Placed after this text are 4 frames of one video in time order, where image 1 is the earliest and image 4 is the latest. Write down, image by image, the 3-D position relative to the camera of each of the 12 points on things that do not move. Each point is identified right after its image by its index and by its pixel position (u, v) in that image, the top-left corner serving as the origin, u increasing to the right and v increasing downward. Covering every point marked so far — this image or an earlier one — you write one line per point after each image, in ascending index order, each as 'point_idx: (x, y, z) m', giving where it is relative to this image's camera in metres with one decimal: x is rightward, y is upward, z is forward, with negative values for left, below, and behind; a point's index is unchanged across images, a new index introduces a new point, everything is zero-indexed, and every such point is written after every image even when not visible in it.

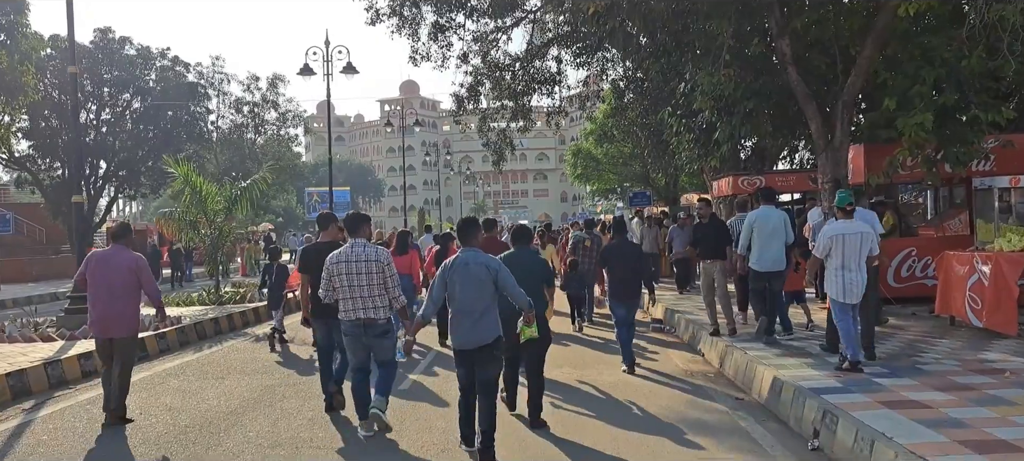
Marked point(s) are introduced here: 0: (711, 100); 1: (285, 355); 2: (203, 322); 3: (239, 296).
0: (+2.9, +1.9, +11.8) m
1: (-3.0, -1.6, +10.6) m
2: (-4.8, -1.4, +12.4) m
3: (-5.5, -1.3, +16.0) m
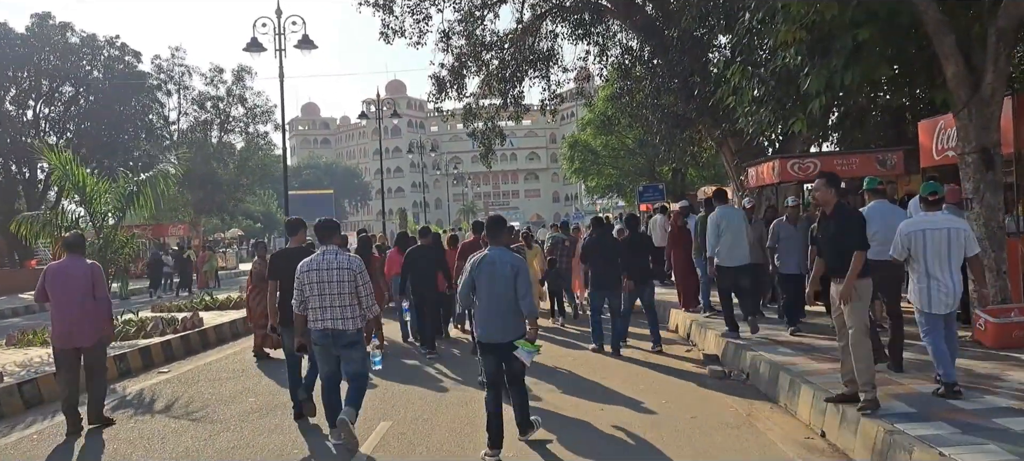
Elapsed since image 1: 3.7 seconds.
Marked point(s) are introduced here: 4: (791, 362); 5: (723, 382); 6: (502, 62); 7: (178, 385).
0: (+2.8, +1.9, +7.8) m
1: (-3.1, -1.7, +6.5) m
2: (-4.9, -1.5, +8.3) m
3: (-5.6, -1.4, +11.9) m
4: (+2.7, -1.3, +7.8) m
5: (+2.2, -1.6, +8.4) m
6: (-0.2, +3.9, +19.4) m
7: (-3.7, -1.7, +8.8) m
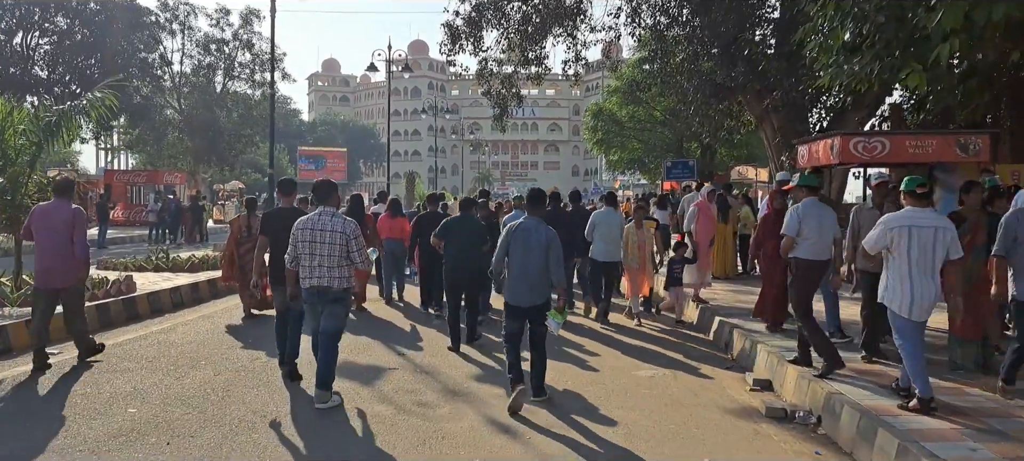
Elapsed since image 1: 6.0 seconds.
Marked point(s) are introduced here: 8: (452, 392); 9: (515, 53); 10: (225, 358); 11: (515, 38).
0: (+2.9, +2.0, +5.4) m
1: (-3.2, -1.4, +4.3) m
2: (-5.0, -1.0, +6.2) m
3: (-5.6, -0.7, +9.8) m
4: (+2.6, -1.2, +5.5) m
5: (+2.0, -1.5, +6.1) m
6: (+0.3, +4.6, +16.9) m
7: (-3.8, -1.2, +6.6) m
8: (-0.5, -1.3, +6.6) m
9: (+0.1, +3.9, +17.7) m
10: (-2.7, -1.2, +7.6) m
11: (+0.1, +4.2, +17.3) m
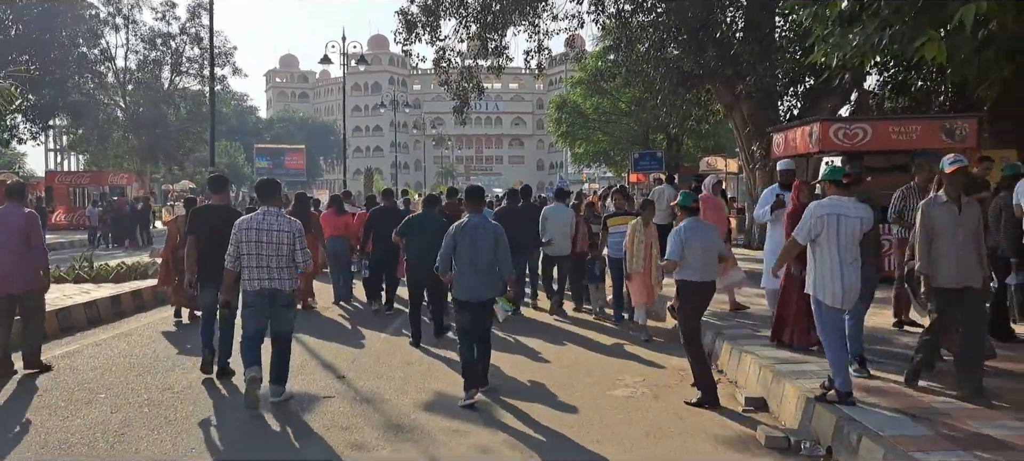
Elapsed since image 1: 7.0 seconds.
0: (+2.6, +2.0, +4.5) m
1: (-3.4, -1.5, +3.2) m
2: (-5.3, -1.1, +4.9) m
3: (-6.1, -0.8, +8.5) m
4: (+2.3, -1.2, +4.6) m
5: (+1.8, -1.5, +5.1) m
6: (-0.6, +4.6, +15.9) m
7: (-4.1, -1.3, +5.5) m
8: (-0.8, -1.4, +5.6) m
9: (-0.8, +4.0, +16.6) m
10: (-3.1, -1.3, +6.5) m
11: (-0.8, +4.2, +16.3) m
